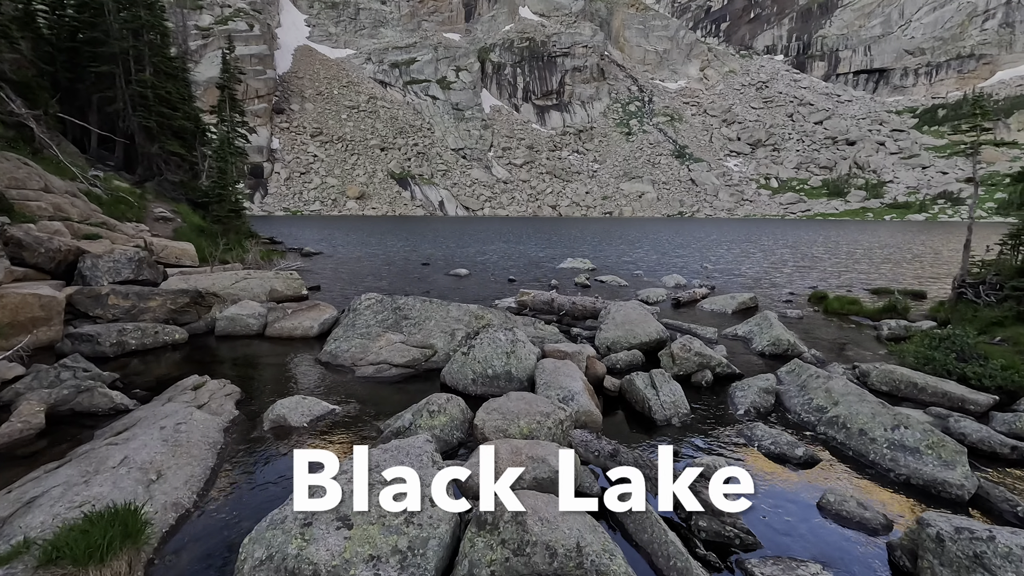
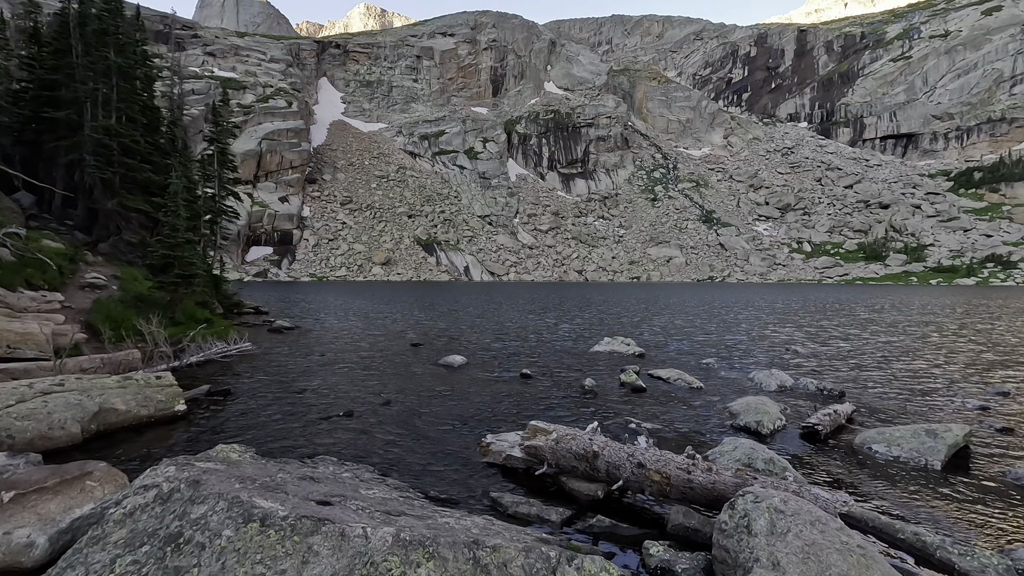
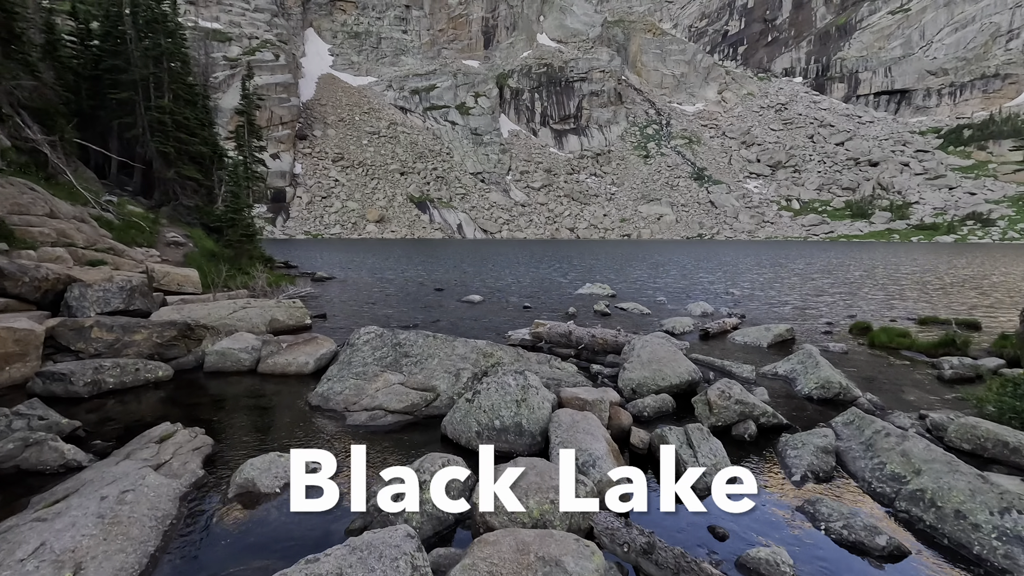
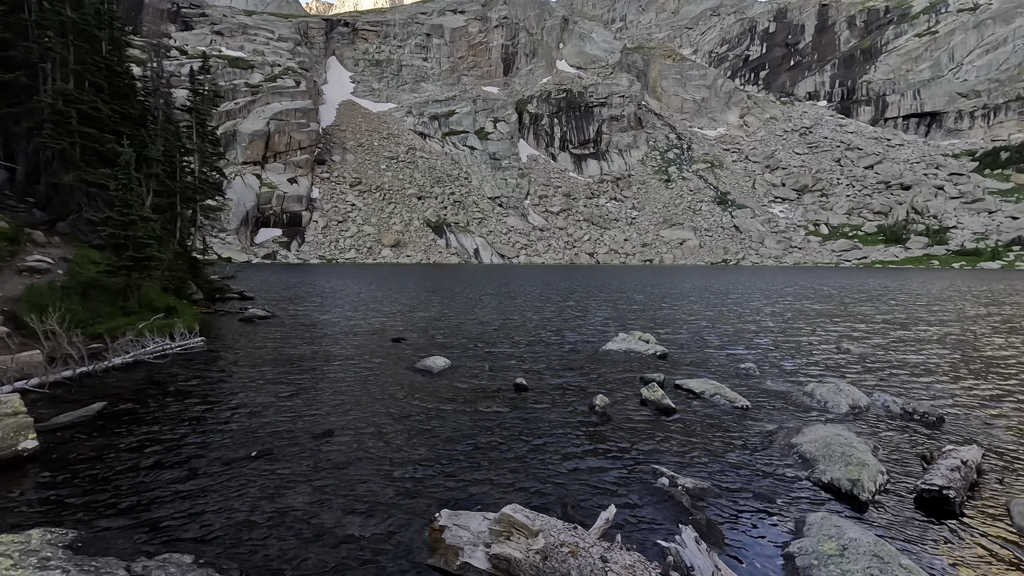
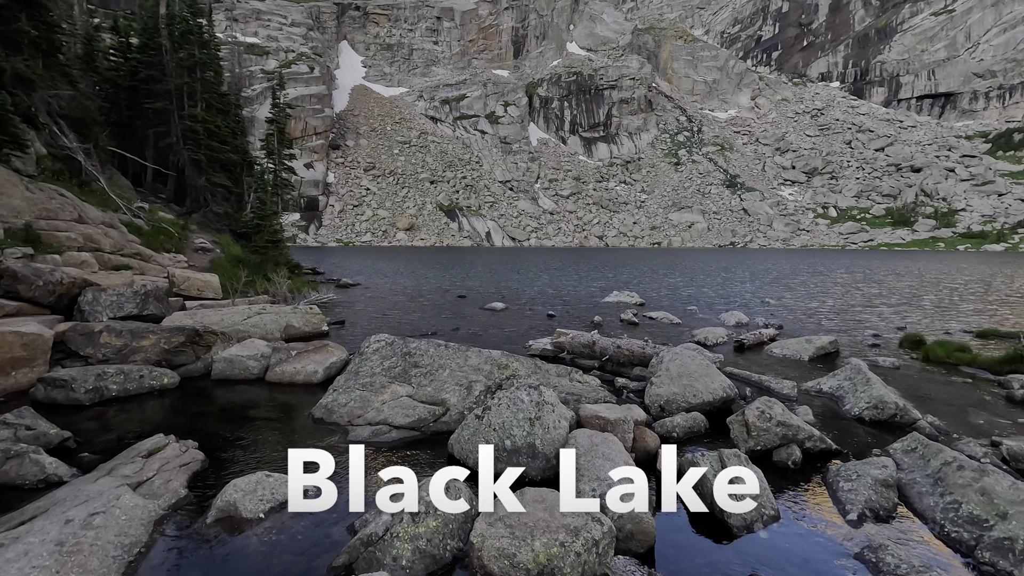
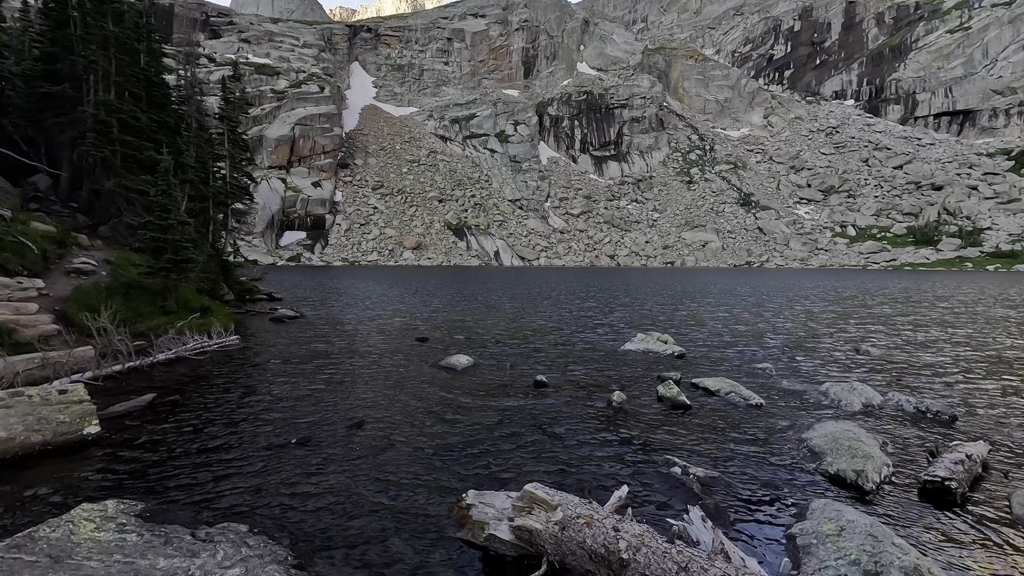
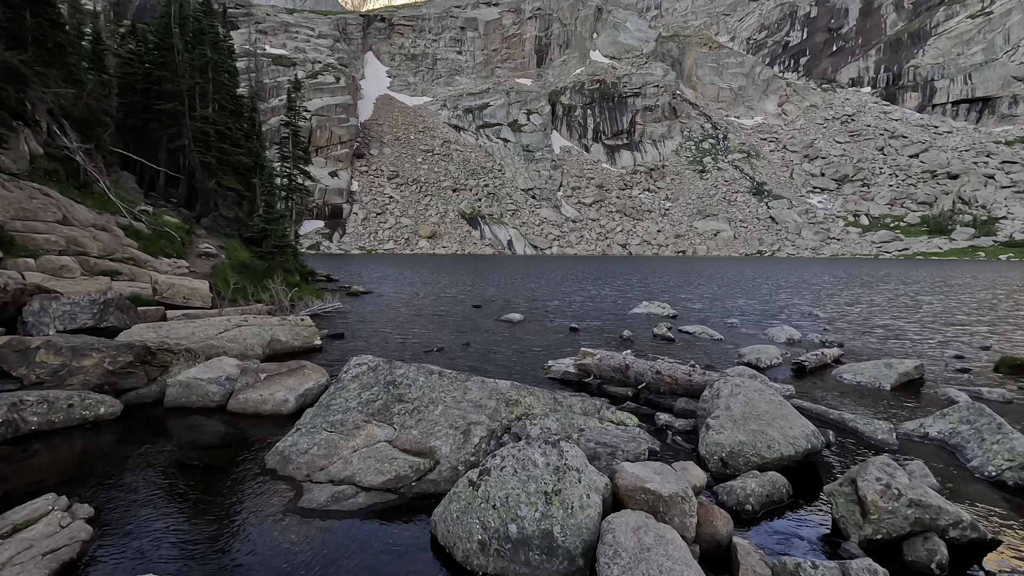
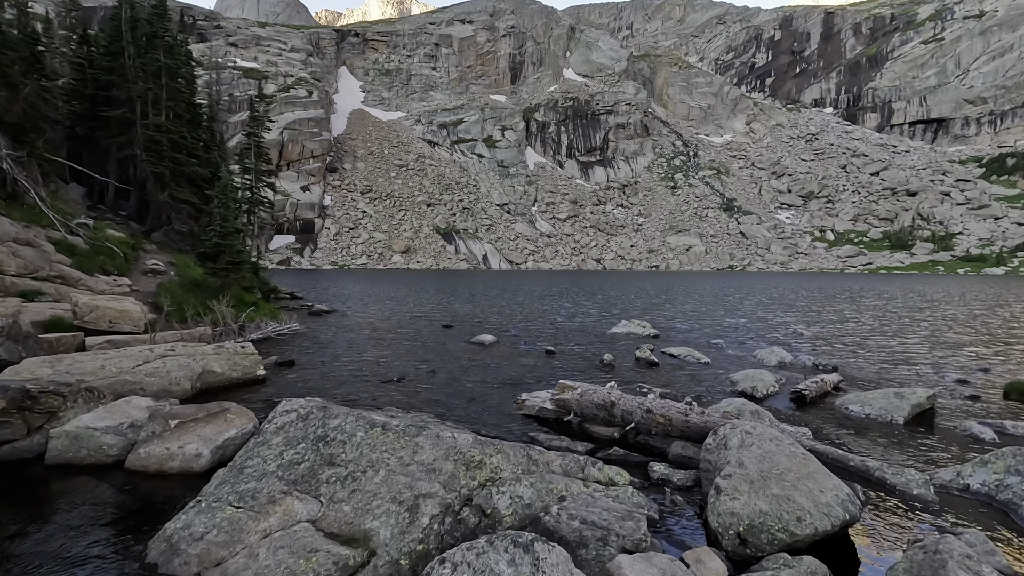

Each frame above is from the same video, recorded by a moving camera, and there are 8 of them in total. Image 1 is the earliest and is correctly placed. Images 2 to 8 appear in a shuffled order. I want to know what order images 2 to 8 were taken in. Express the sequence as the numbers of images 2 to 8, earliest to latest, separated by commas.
3, 5, 7, 8, 2, 6, 4
